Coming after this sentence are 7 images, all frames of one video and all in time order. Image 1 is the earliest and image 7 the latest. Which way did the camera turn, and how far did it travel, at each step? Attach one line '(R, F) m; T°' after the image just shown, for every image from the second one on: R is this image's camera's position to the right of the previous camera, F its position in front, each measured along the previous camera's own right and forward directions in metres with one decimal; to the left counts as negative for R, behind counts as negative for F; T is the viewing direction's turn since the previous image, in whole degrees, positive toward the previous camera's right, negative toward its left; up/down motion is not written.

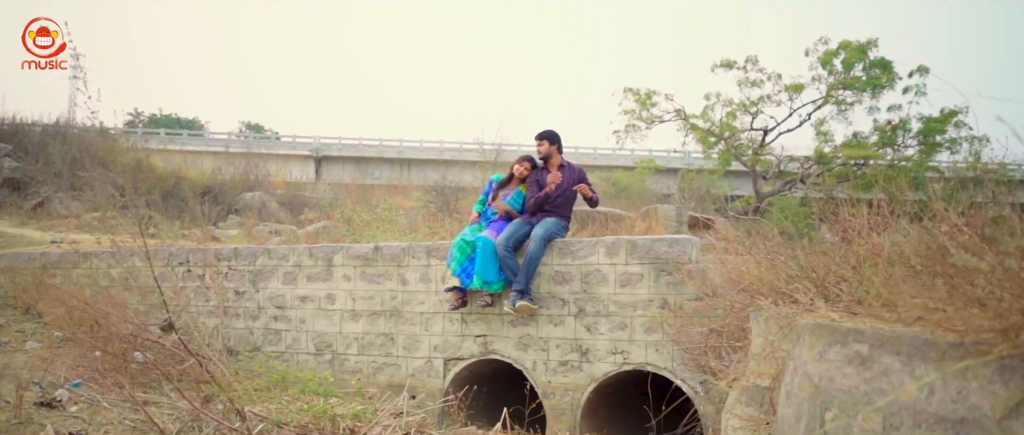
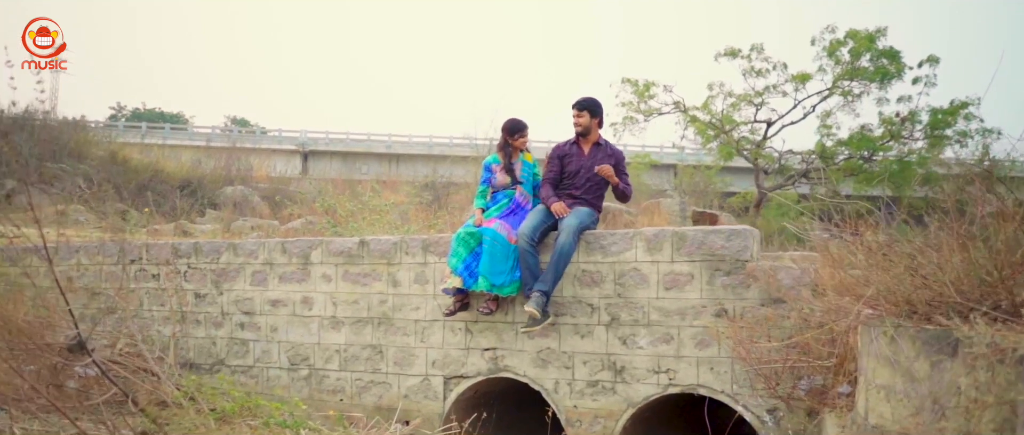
(-0.2, +1.3) m; +1°
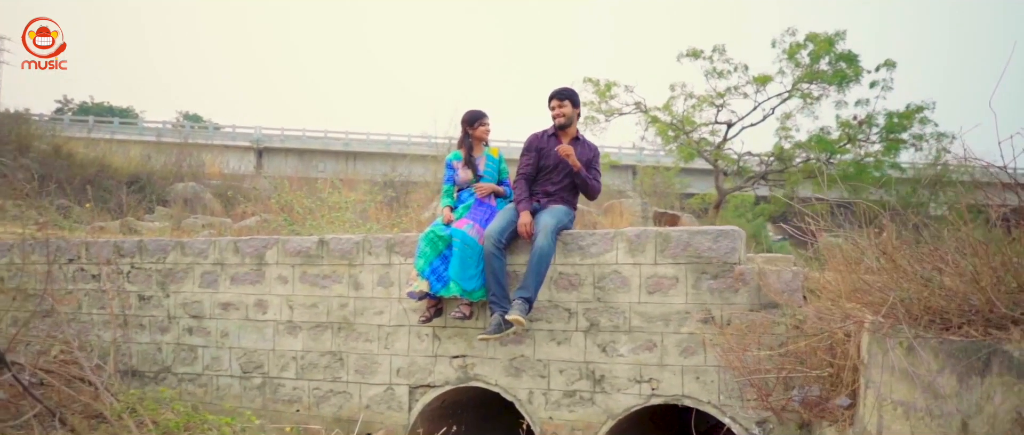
(-0.1, +0.4) m; +3°
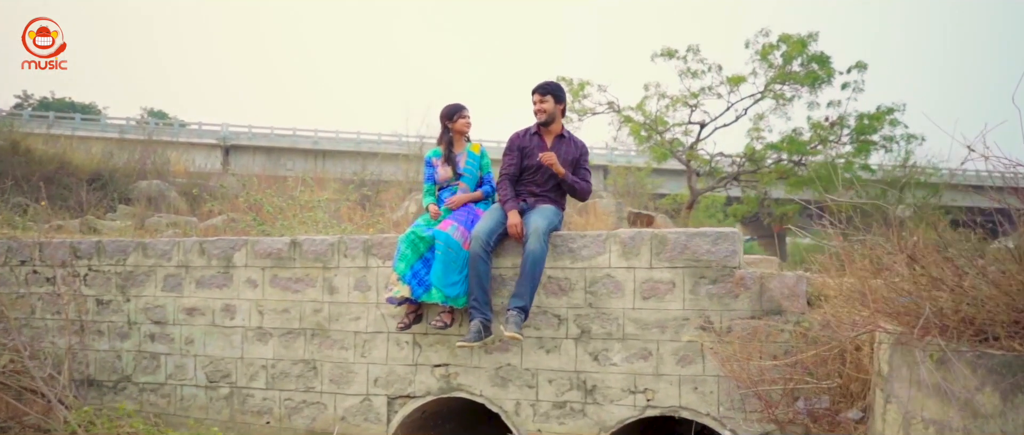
(-0.1, +0.3) m; +2°
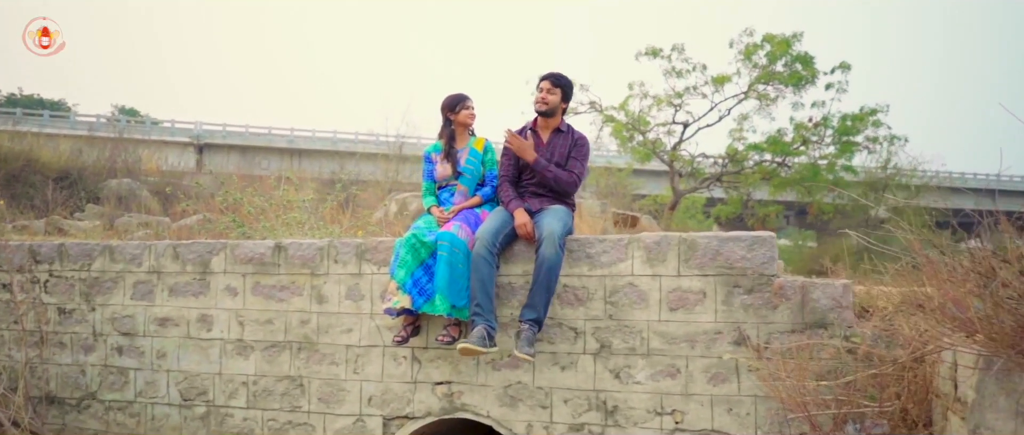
(-0.2, +0.5) m; +2°
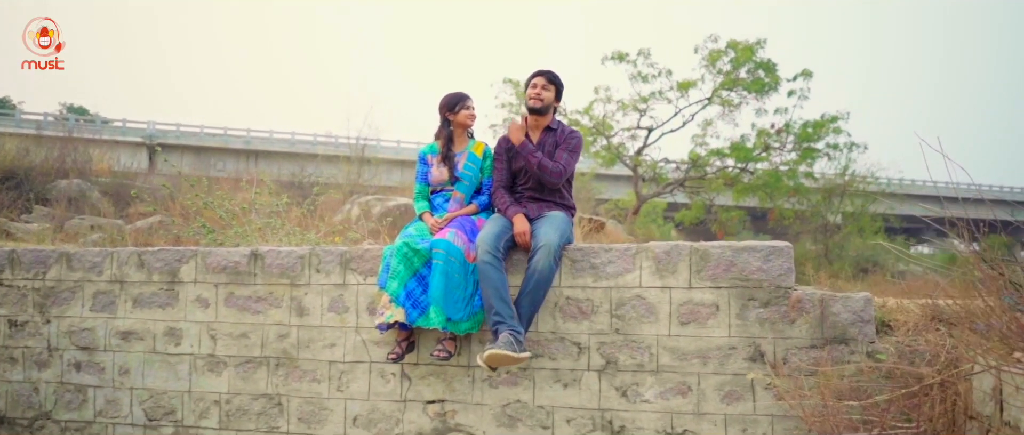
(-0.2, +0.3) m; +3°
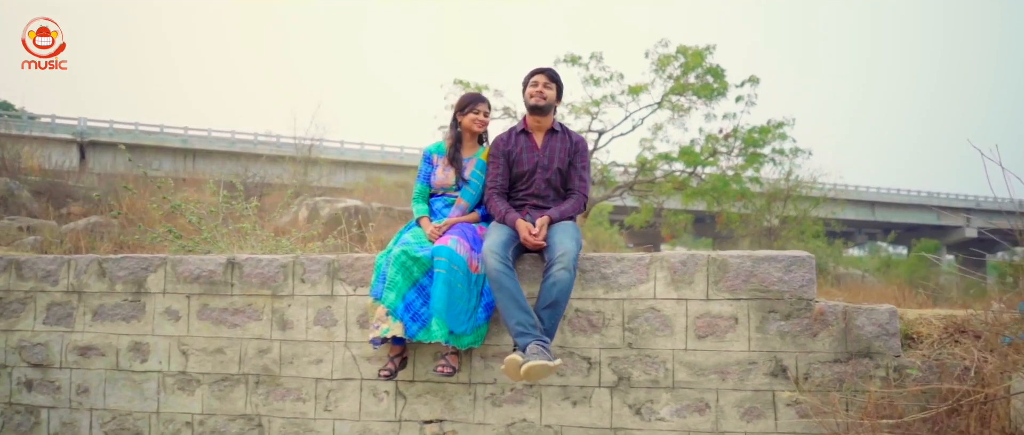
(-0.3, +0.3) m; +4°
